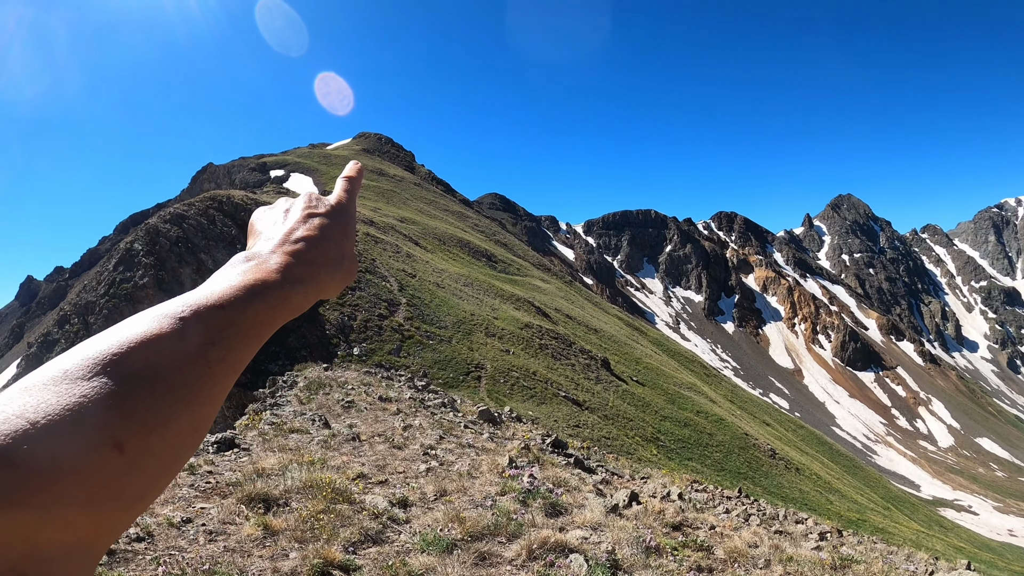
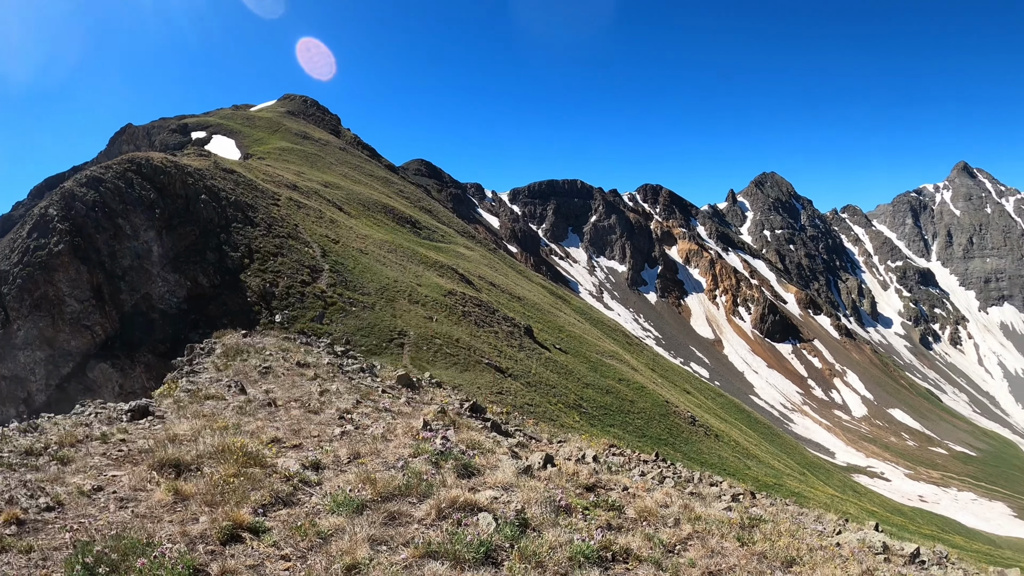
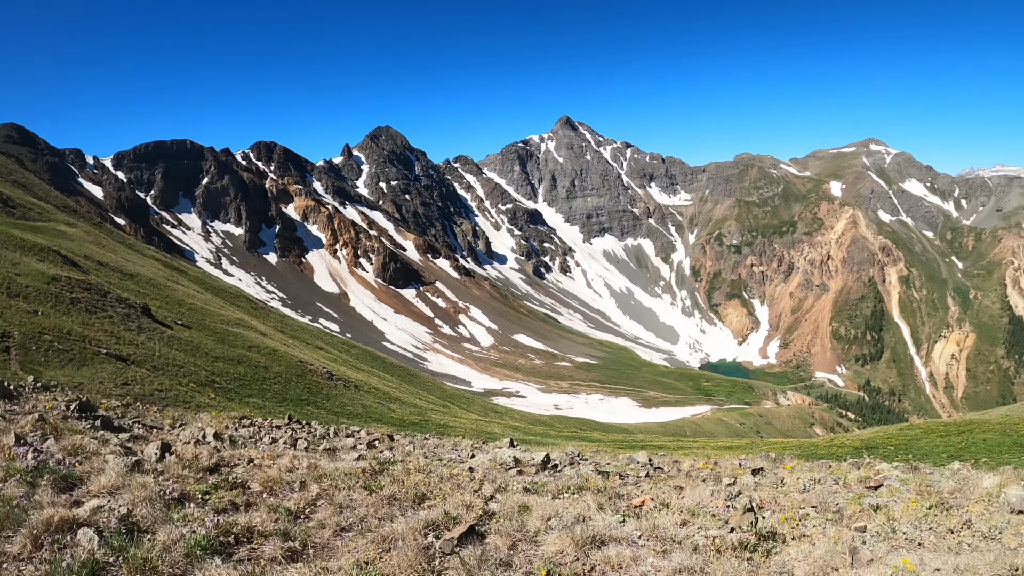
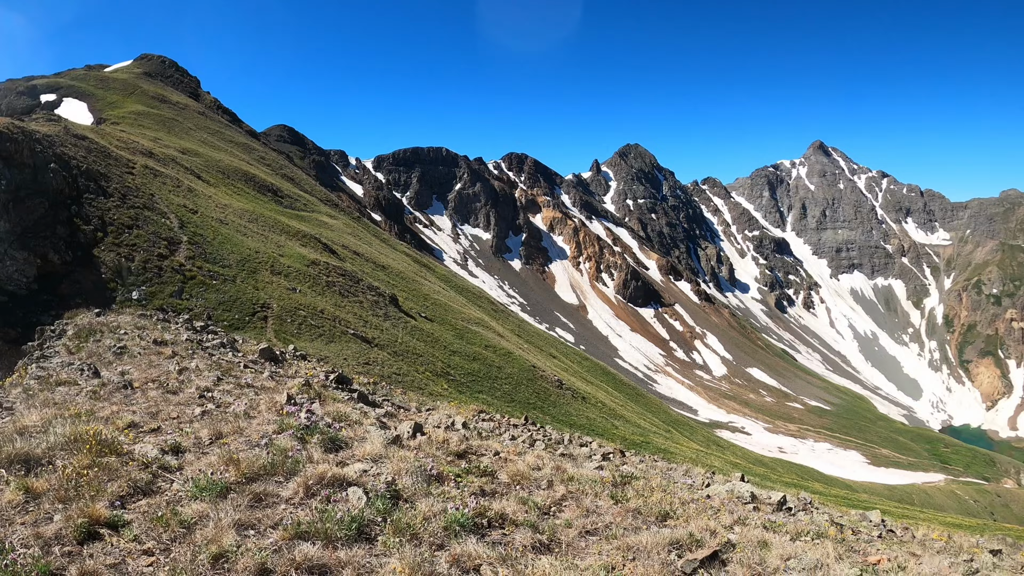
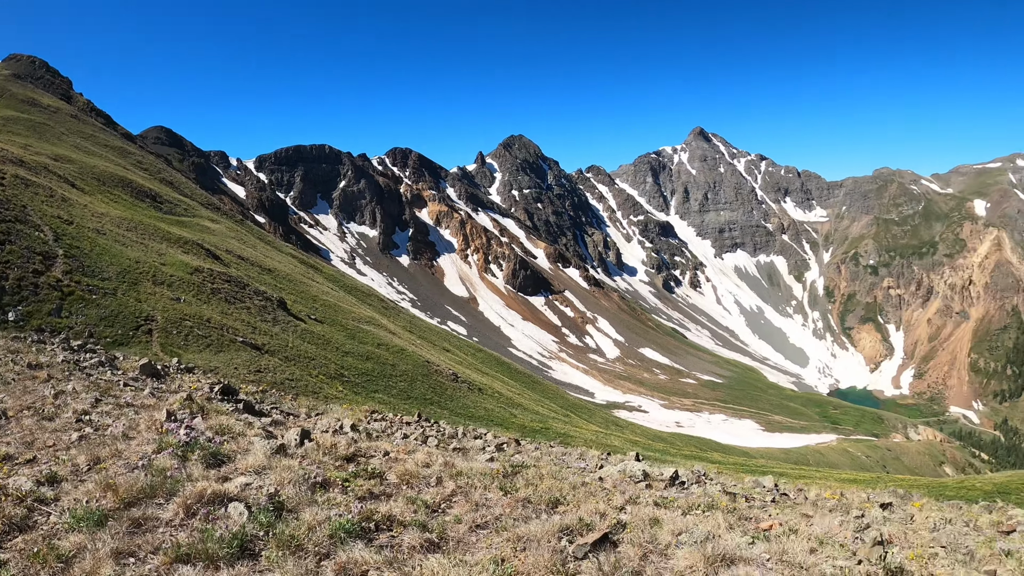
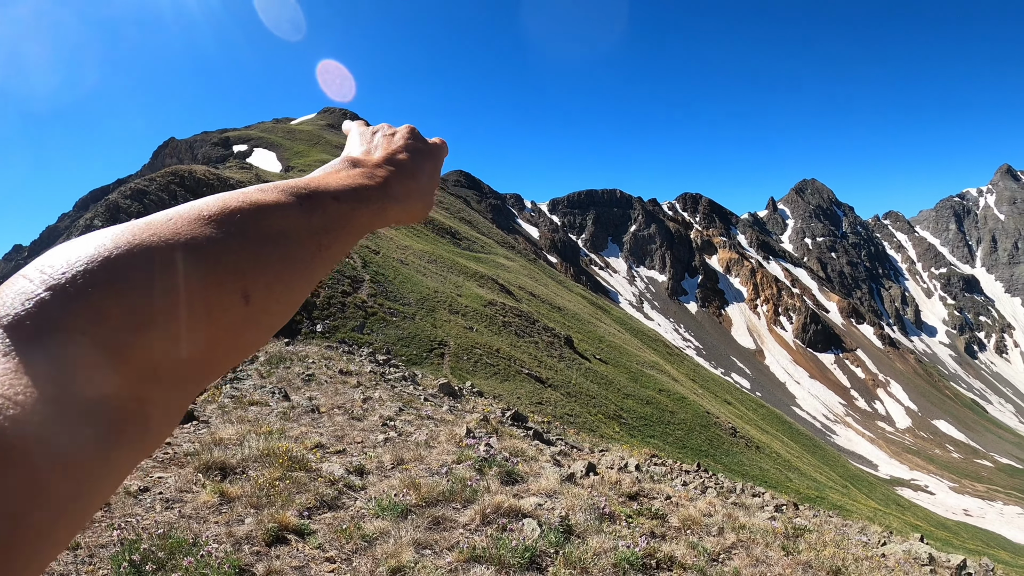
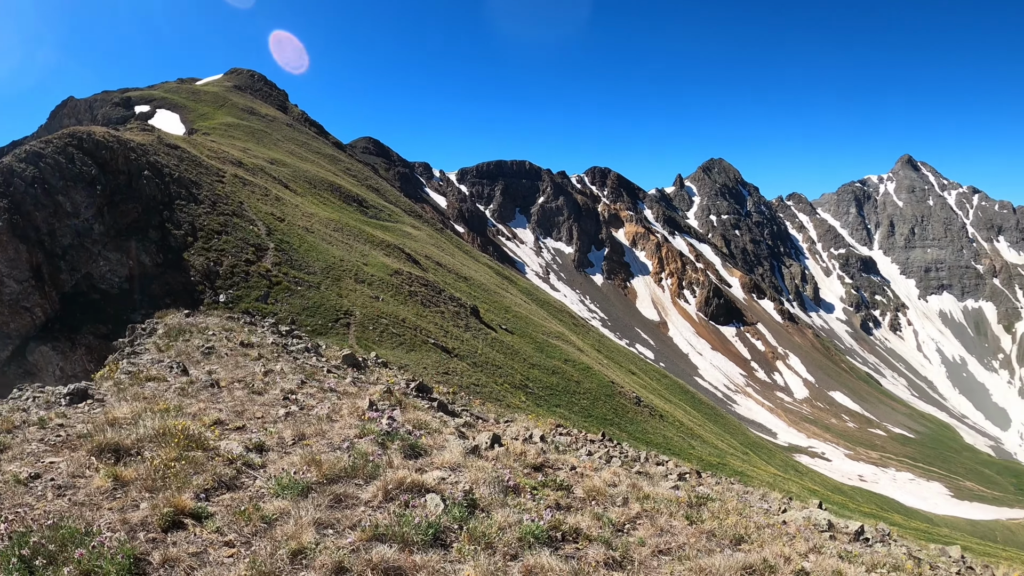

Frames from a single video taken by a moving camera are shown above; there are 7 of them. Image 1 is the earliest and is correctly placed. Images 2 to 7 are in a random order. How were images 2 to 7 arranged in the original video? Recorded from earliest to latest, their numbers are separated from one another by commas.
6, 2, 7, 4, 5, 3
